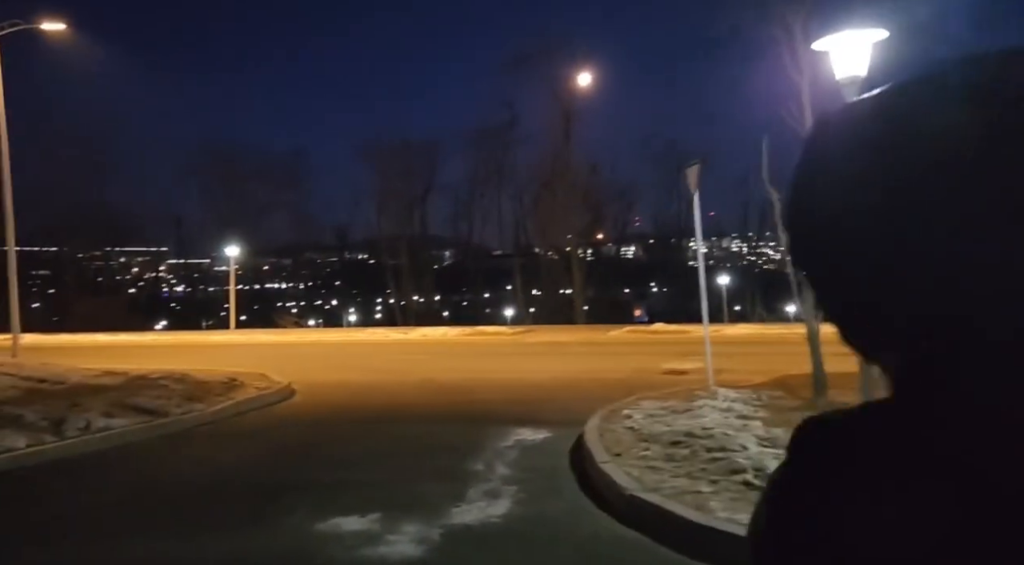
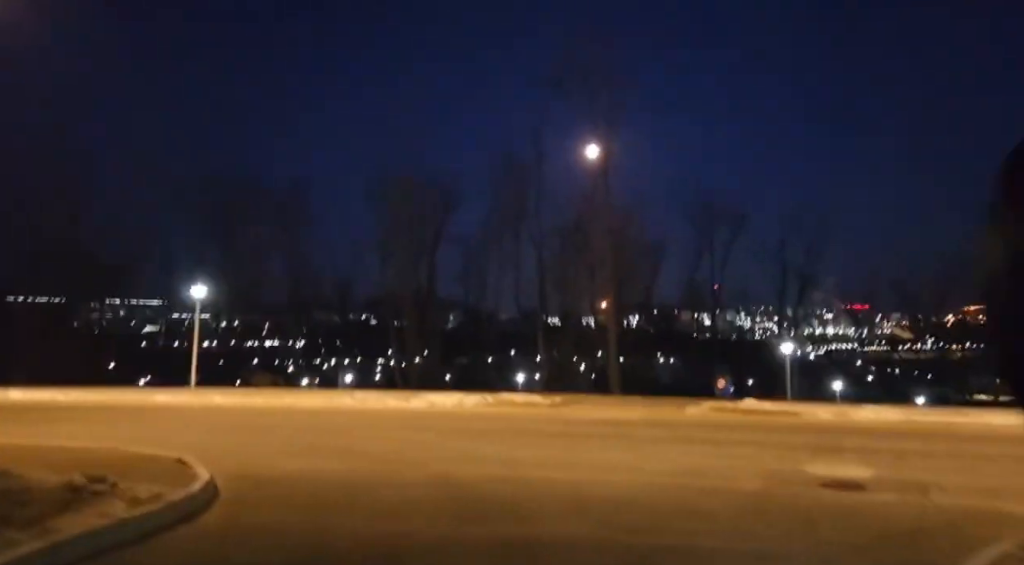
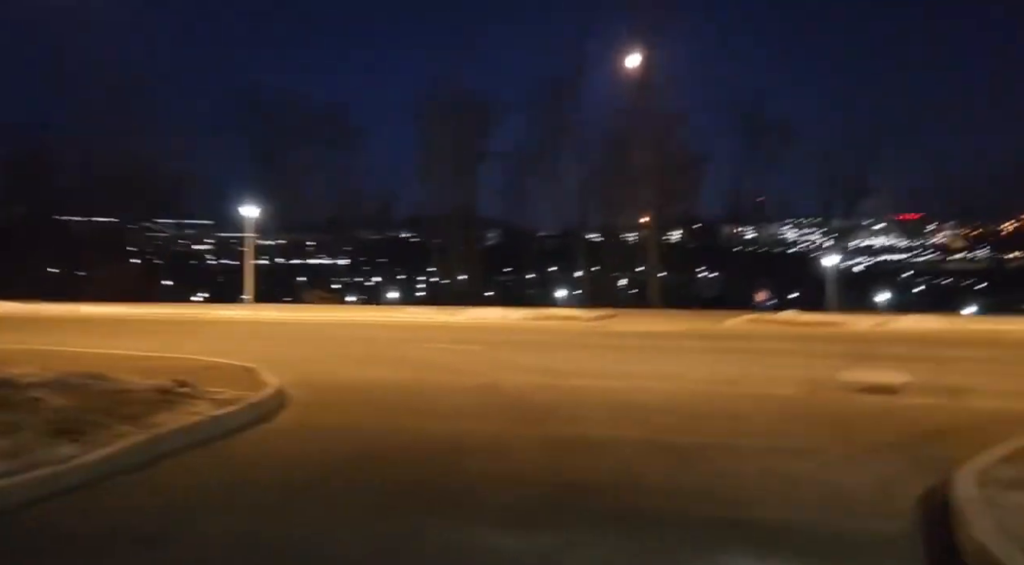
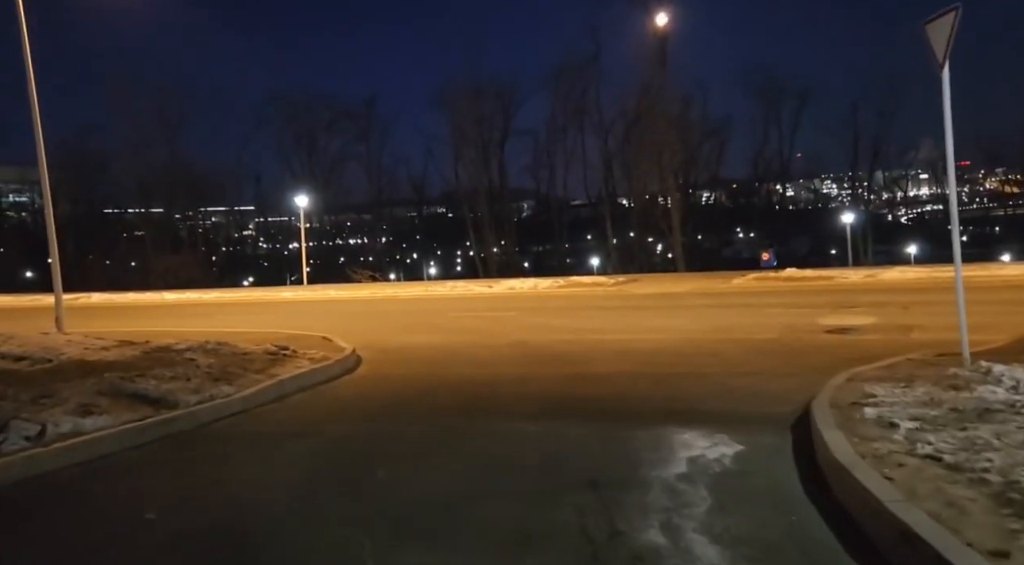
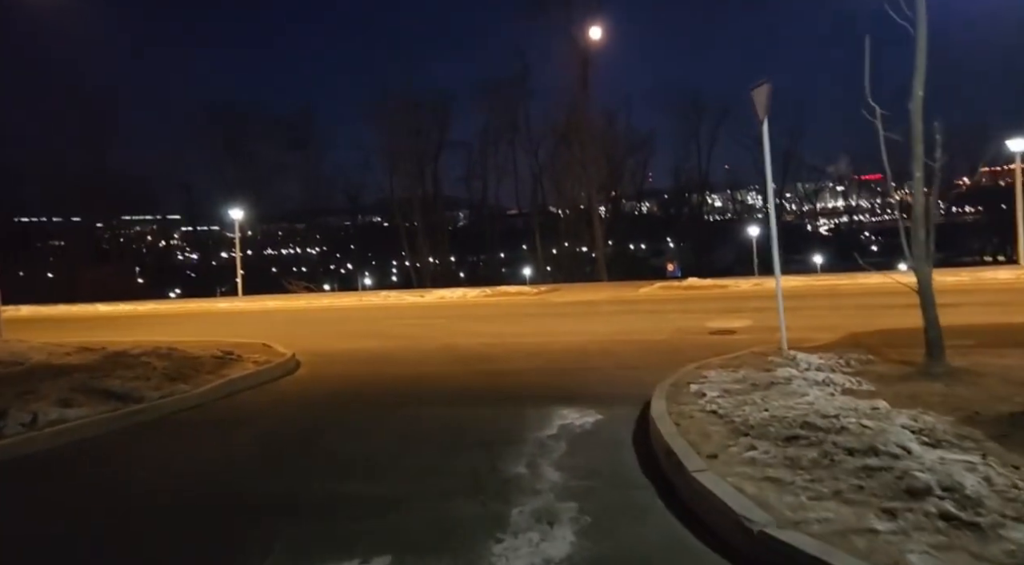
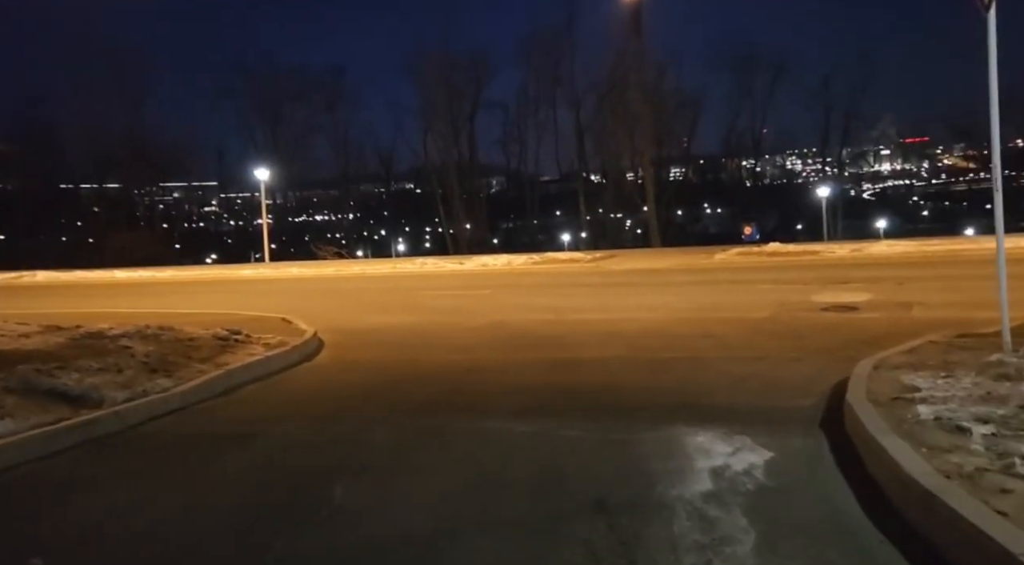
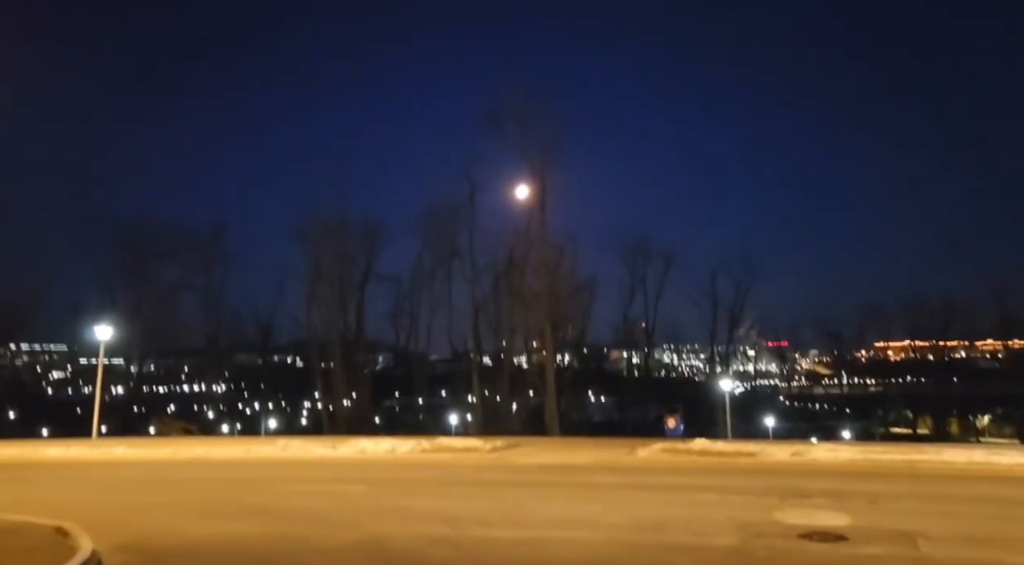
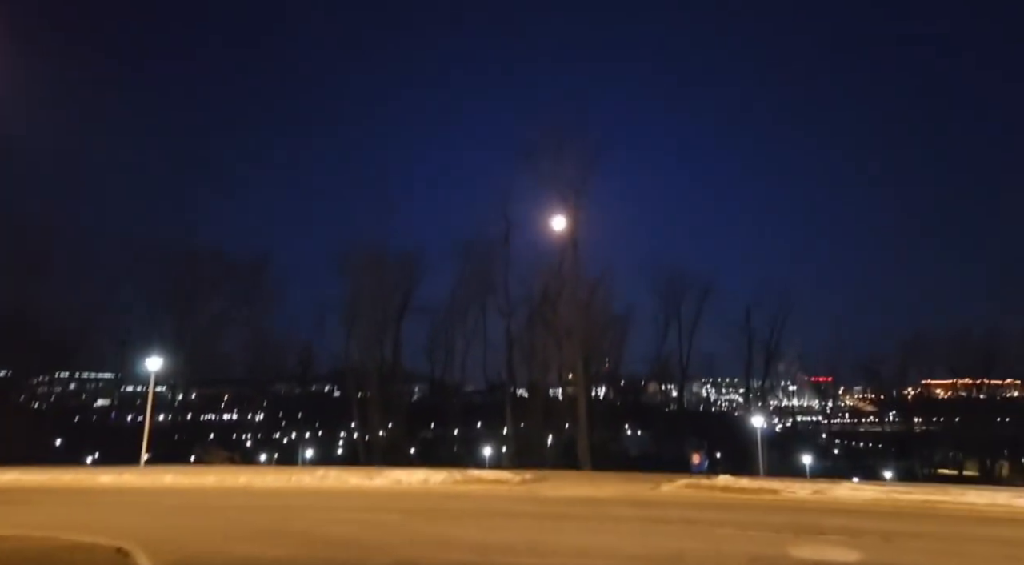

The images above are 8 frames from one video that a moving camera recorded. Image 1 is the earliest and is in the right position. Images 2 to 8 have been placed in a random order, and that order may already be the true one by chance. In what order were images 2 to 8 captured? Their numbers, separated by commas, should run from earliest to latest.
5, 4, 6, 3, 2, 8, 7
